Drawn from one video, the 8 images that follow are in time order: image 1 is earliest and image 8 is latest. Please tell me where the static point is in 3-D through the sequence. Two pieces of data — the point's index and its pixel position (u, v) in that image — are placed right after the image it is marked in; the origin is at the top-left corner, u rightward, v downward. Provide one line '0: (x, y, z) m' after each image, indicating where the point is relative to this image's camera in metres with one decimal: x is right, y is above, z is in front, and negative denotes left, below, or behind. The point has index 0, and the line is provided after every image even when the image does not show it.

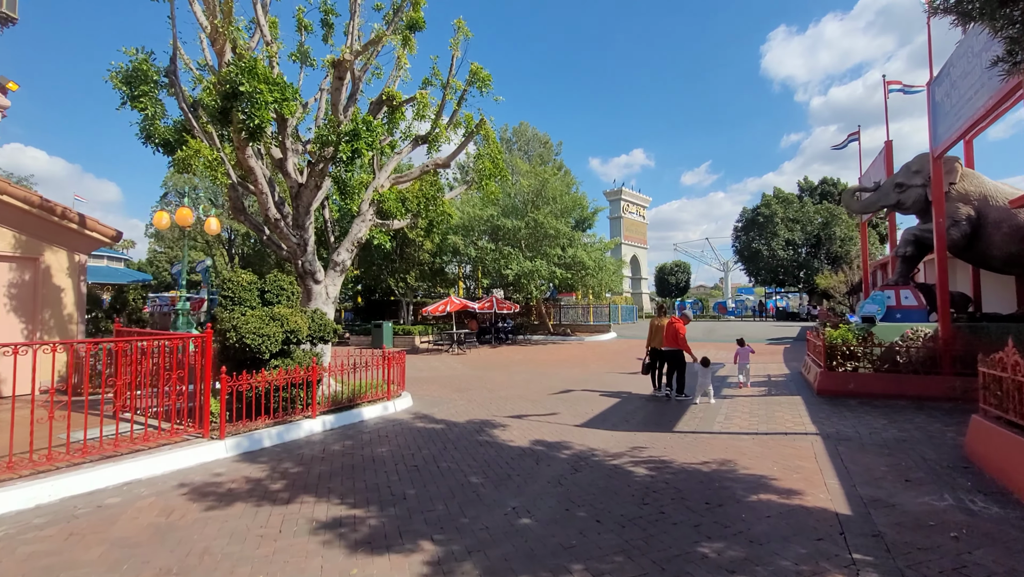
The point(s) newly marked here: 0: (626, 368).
0: (+3.6, -2.5, +15.4) m
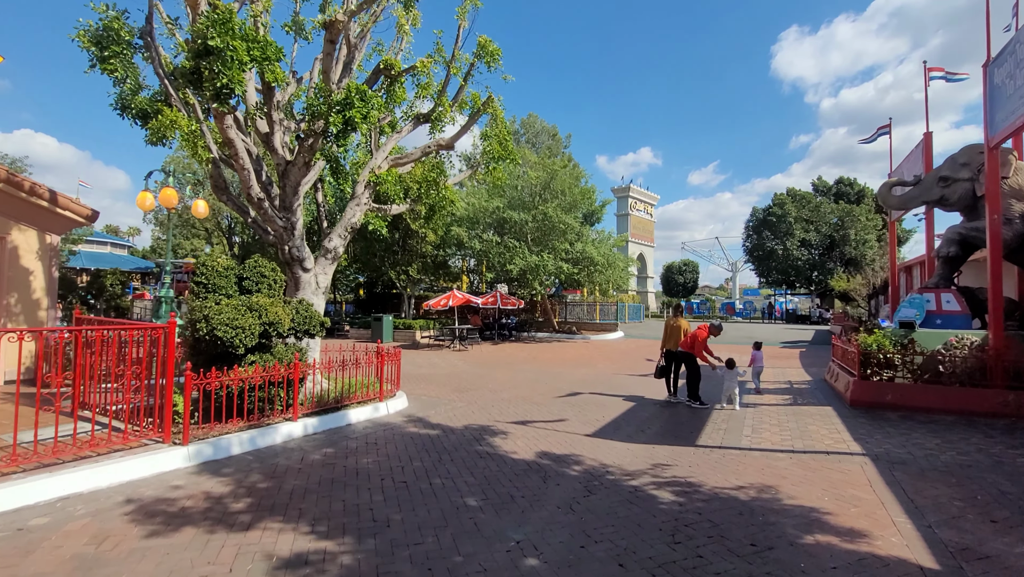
0: (+3.7, -2.4, +14.6) m
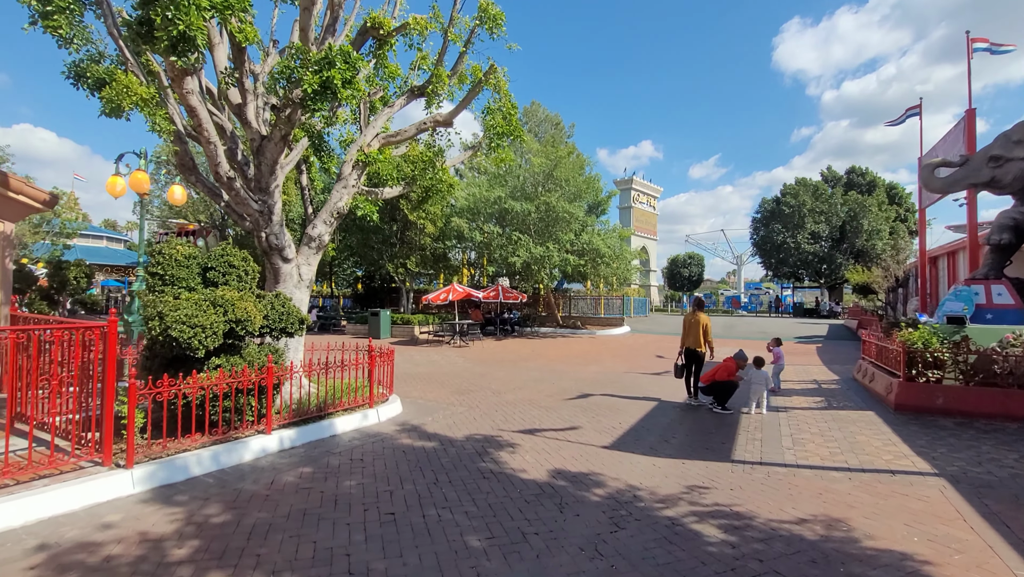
0: (+3.8, -2.2, +13.8) m
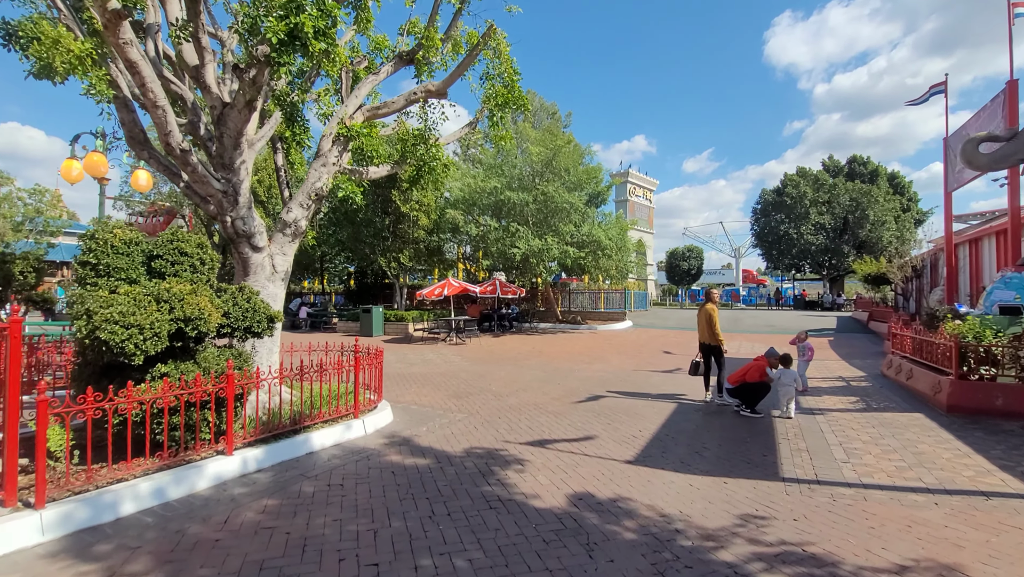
0: (+3.8, -2.0, +13.0) m
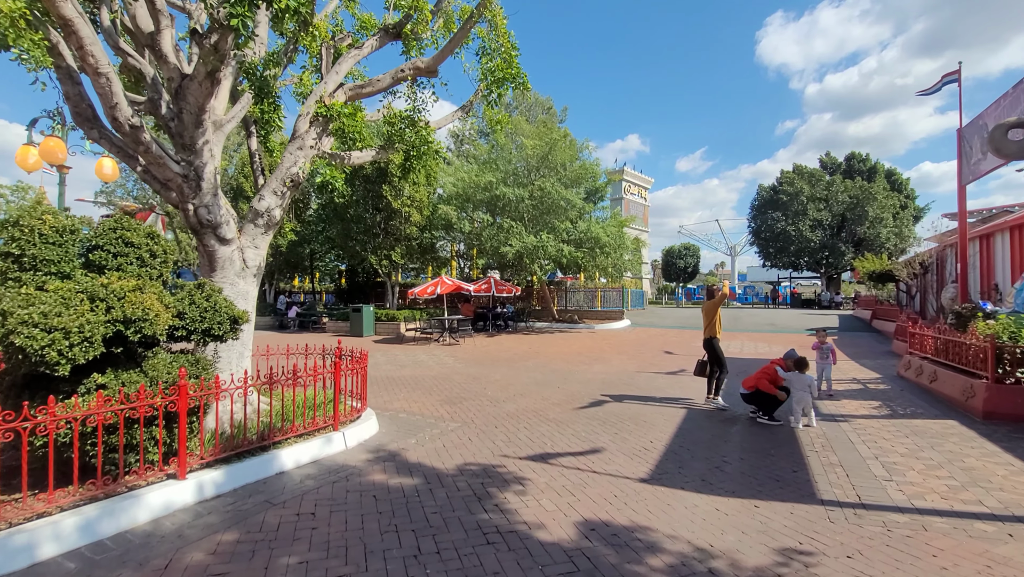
0: (+3.7, -2.0, +12.4) m
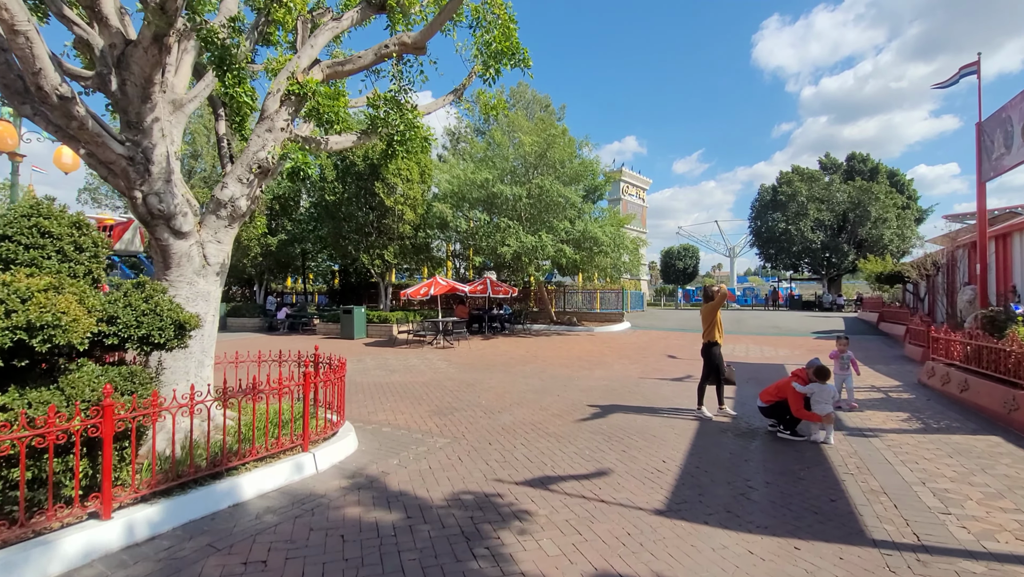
0: (+3.6, -2.0, +11.8) m
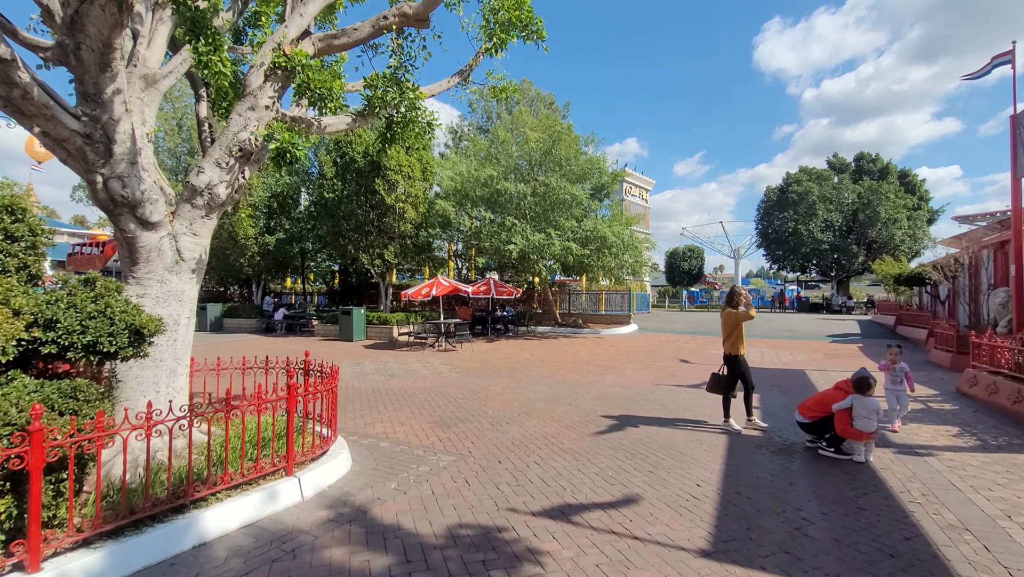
0: (+3.8, -2.0, +11.2) m
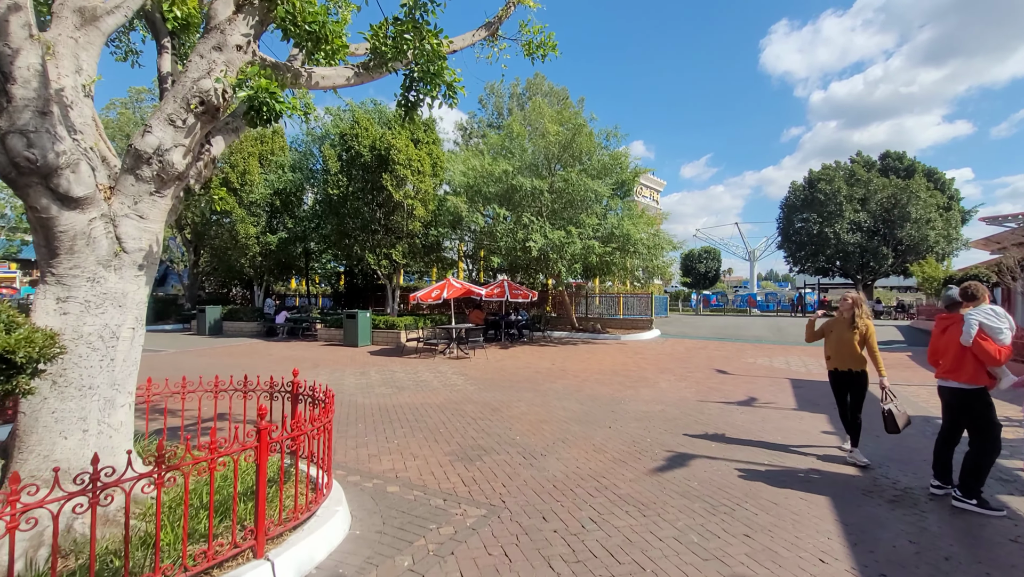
0: (+4.3, -2.1, +9.9) m
